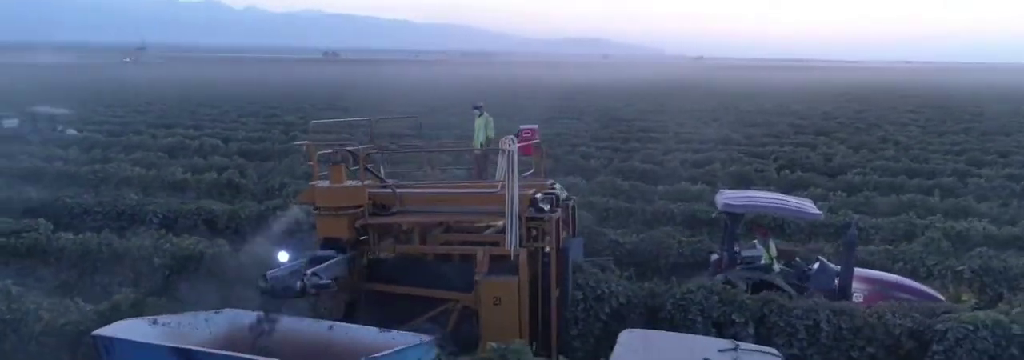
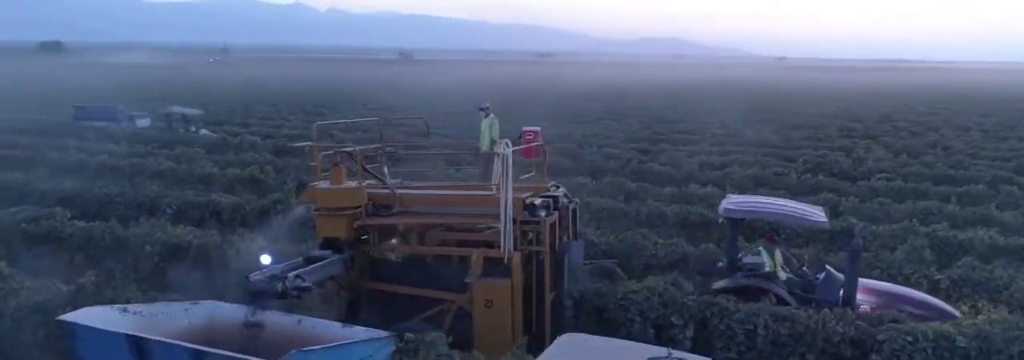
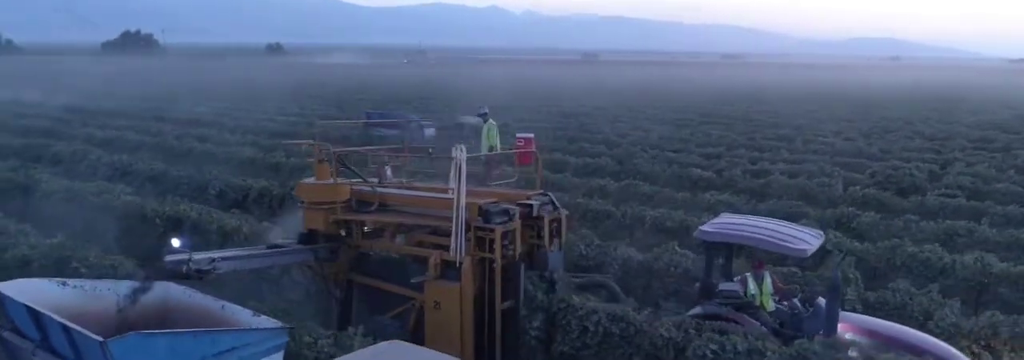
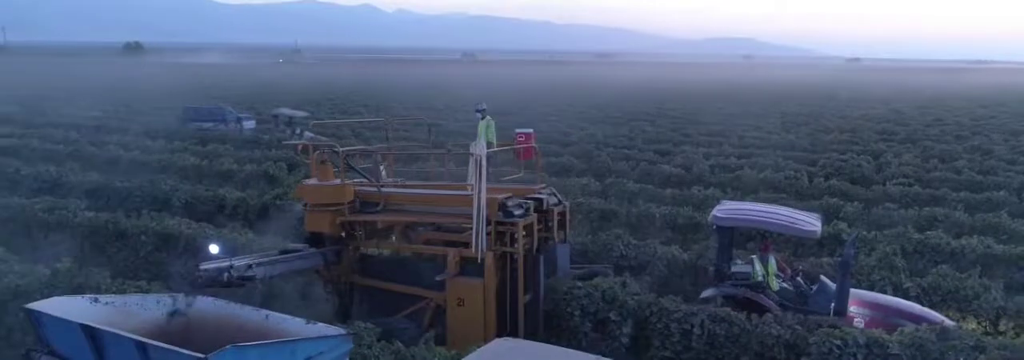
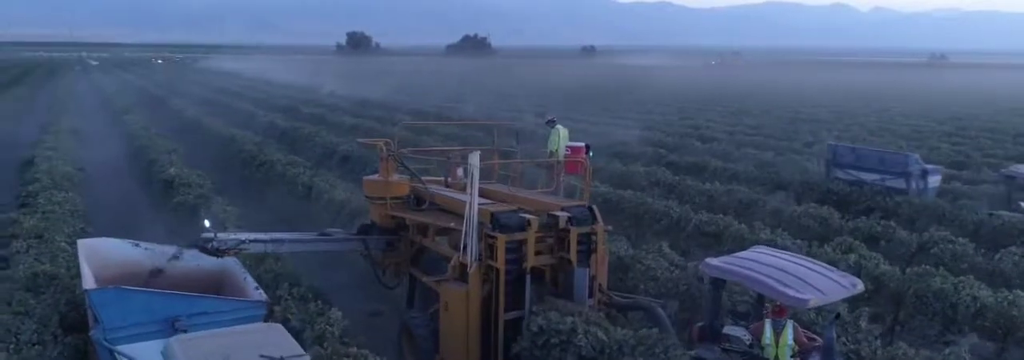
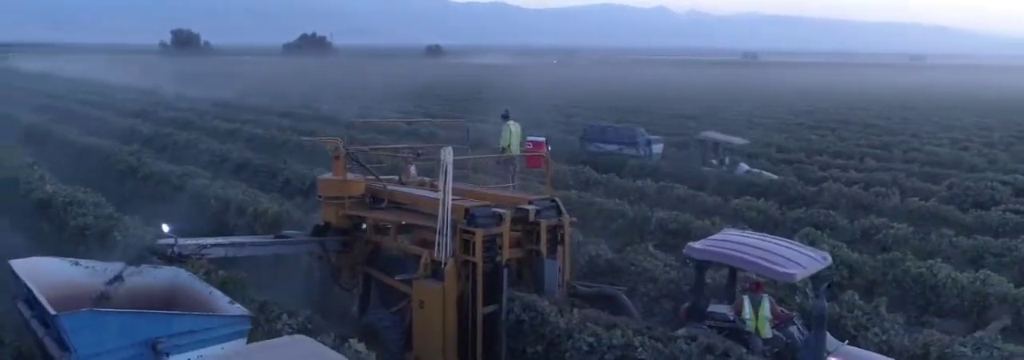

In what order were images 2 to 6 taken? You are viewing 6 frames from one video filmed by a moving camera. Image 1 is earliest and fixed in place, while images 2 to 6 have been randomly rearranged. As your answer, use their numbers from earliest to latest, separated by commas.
2, 4, 3, 6, 5
